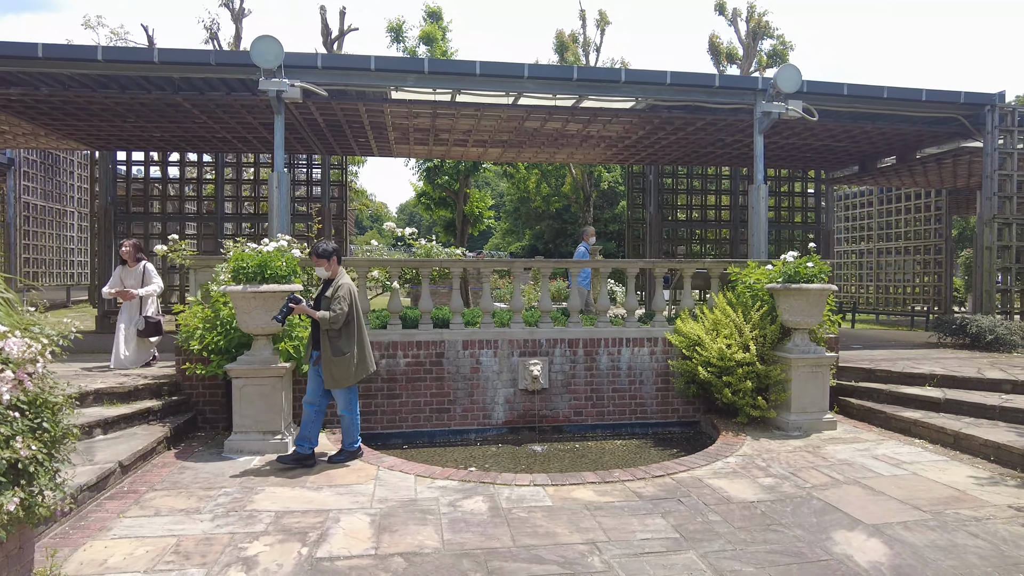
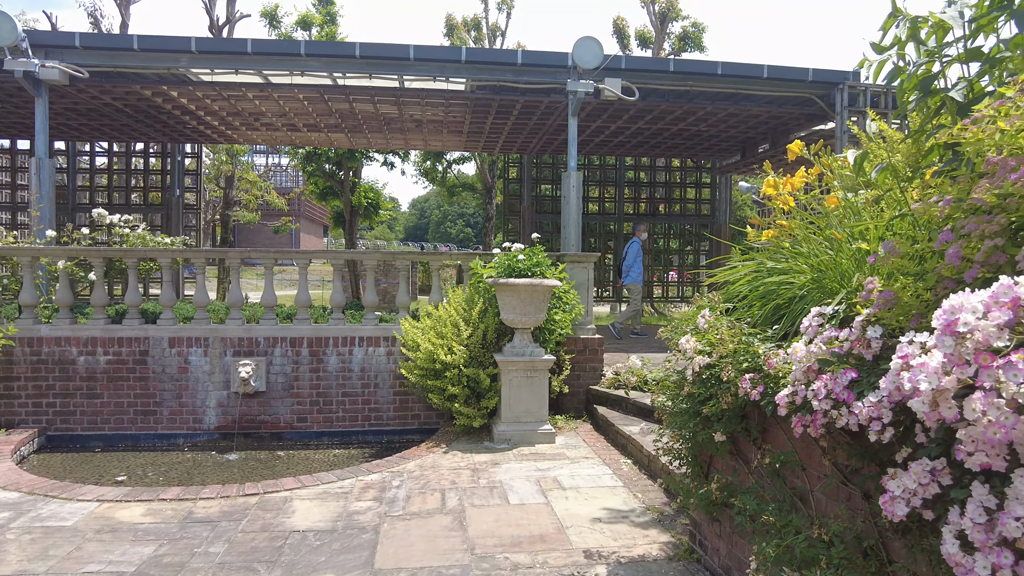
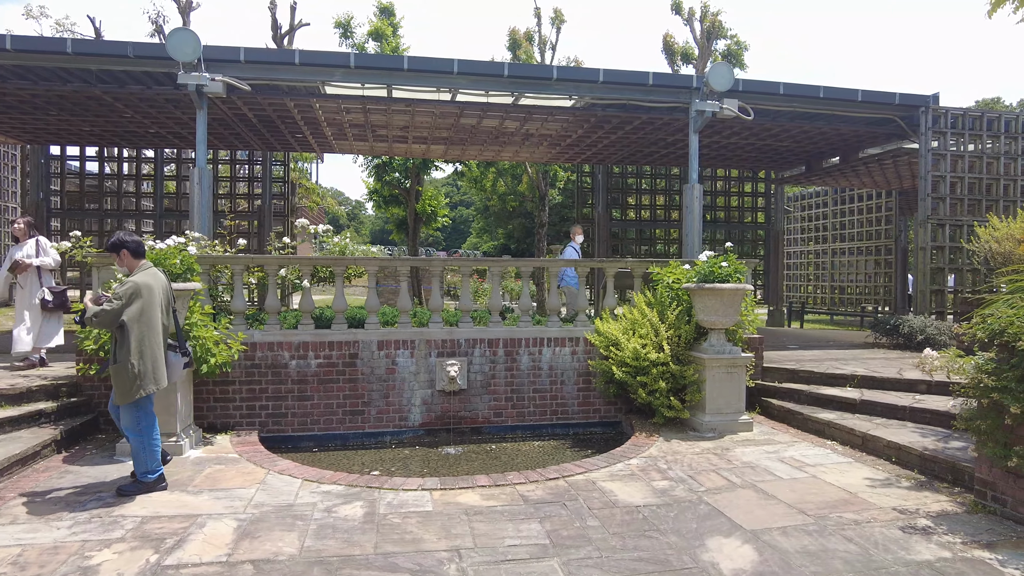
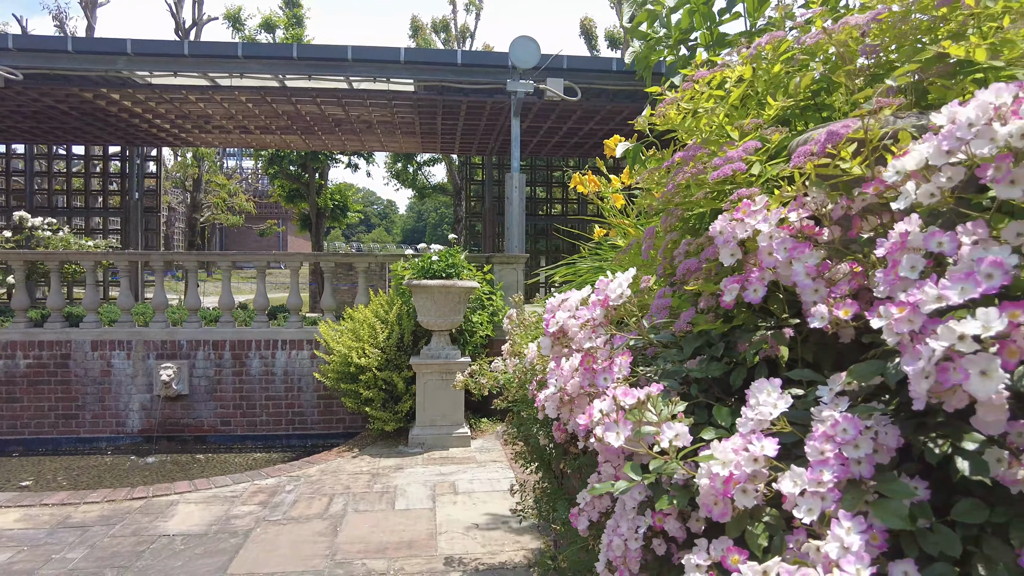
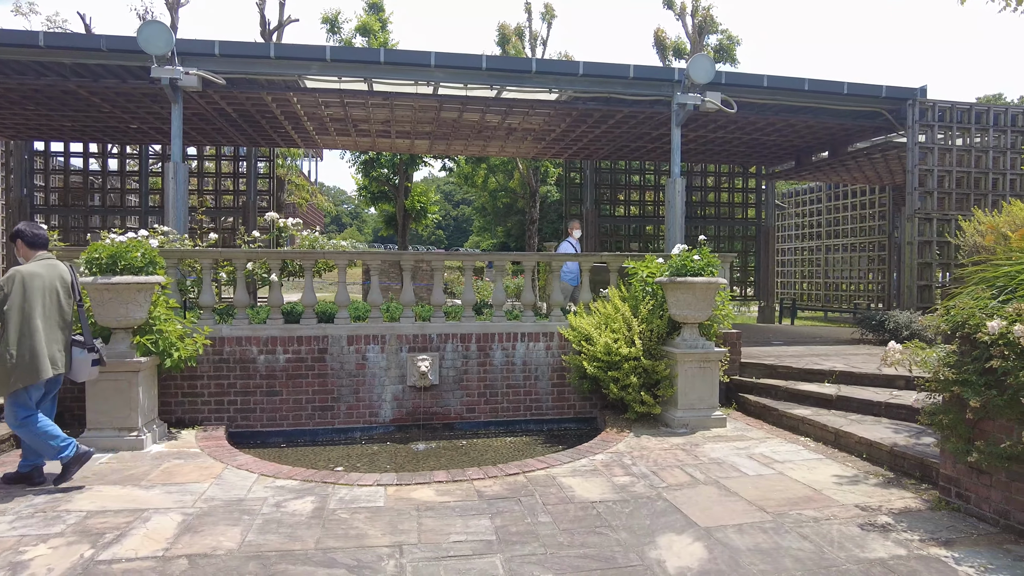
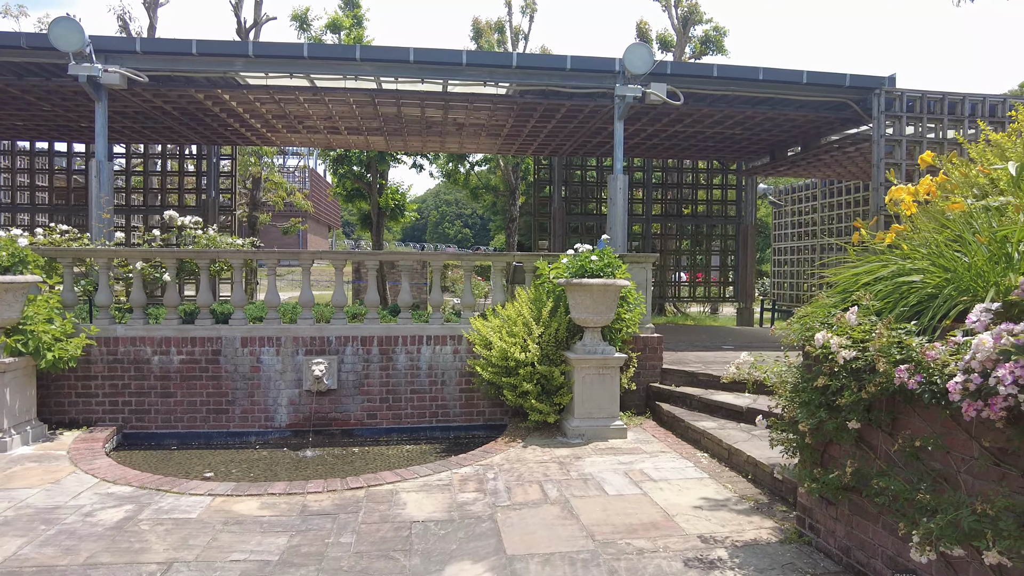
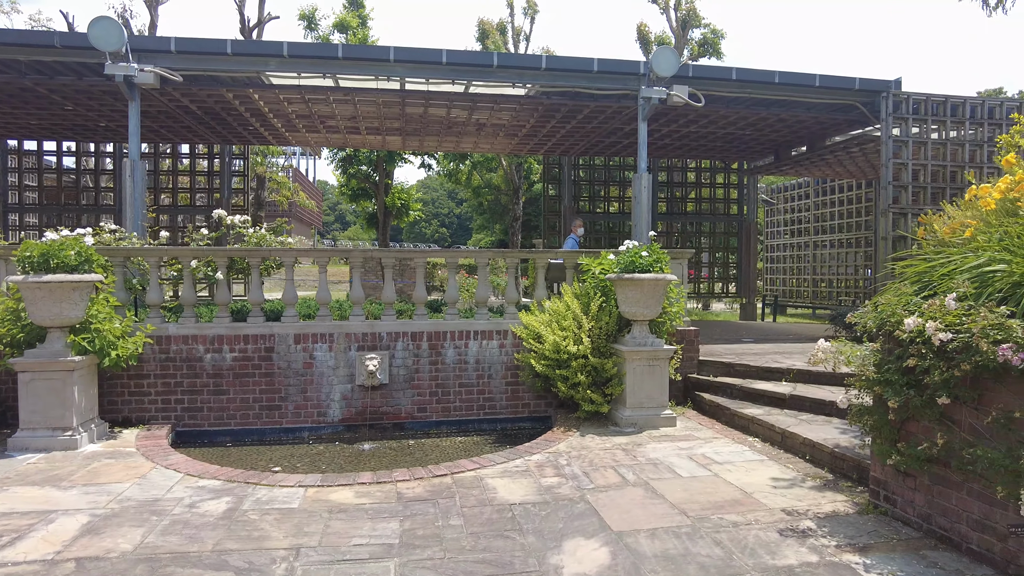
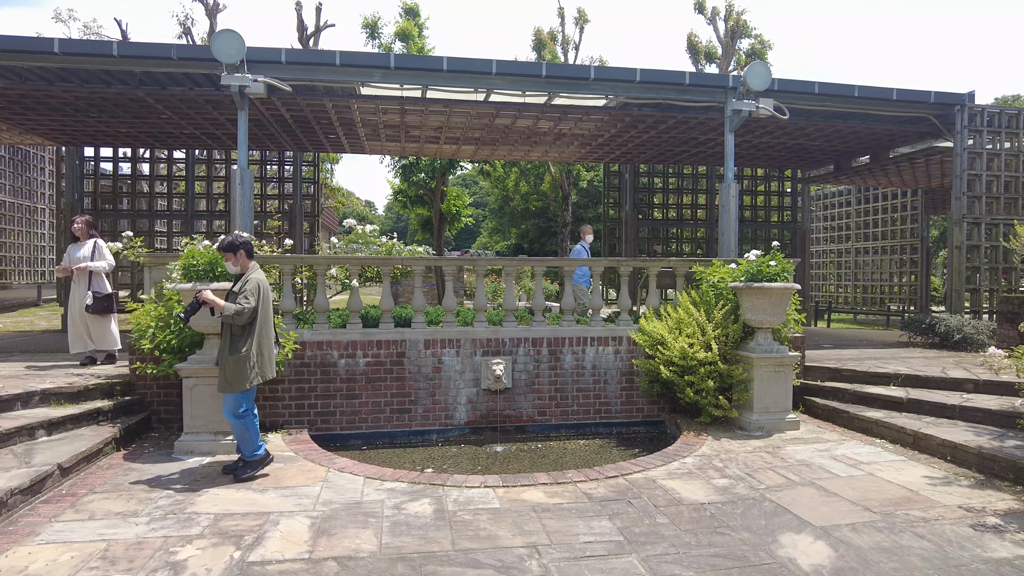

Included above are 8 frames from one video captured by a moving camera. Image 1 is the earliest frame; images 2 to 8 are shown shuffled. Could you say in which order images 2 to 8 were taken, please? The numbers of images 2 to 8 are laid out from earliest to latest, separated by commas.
8, 3, 5, 7, 6, 2, 4
